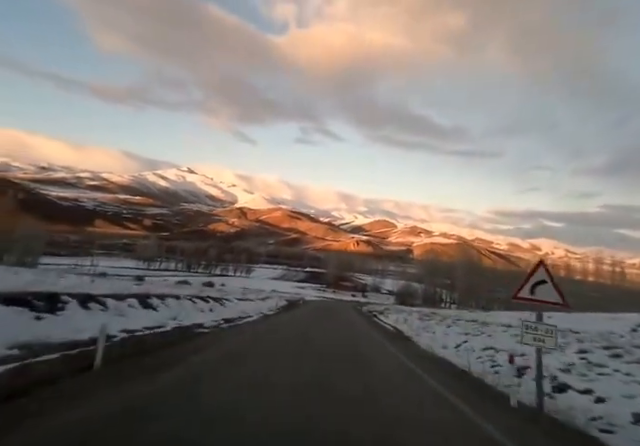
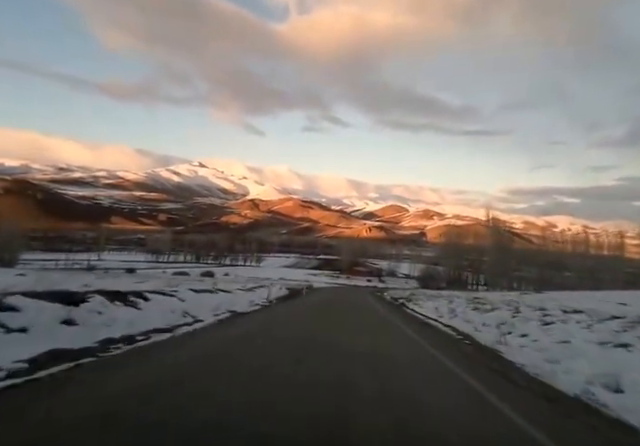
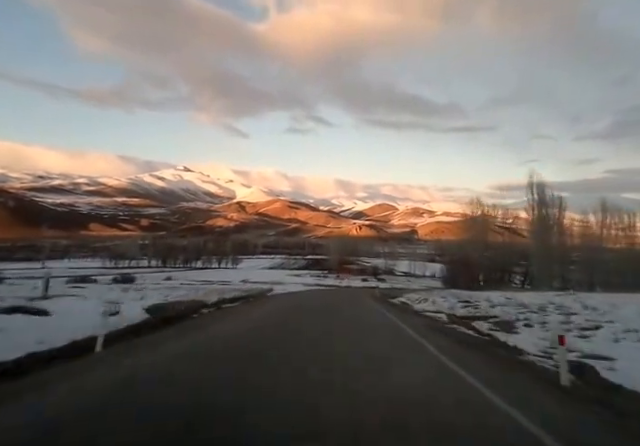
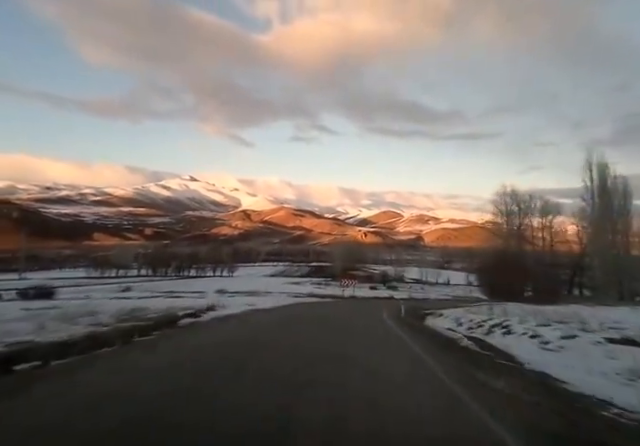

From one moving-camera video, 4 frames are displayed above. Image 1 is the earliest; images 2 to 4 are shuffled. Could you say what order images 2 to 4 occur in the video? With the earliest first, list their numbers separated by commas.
2, 3, 4
